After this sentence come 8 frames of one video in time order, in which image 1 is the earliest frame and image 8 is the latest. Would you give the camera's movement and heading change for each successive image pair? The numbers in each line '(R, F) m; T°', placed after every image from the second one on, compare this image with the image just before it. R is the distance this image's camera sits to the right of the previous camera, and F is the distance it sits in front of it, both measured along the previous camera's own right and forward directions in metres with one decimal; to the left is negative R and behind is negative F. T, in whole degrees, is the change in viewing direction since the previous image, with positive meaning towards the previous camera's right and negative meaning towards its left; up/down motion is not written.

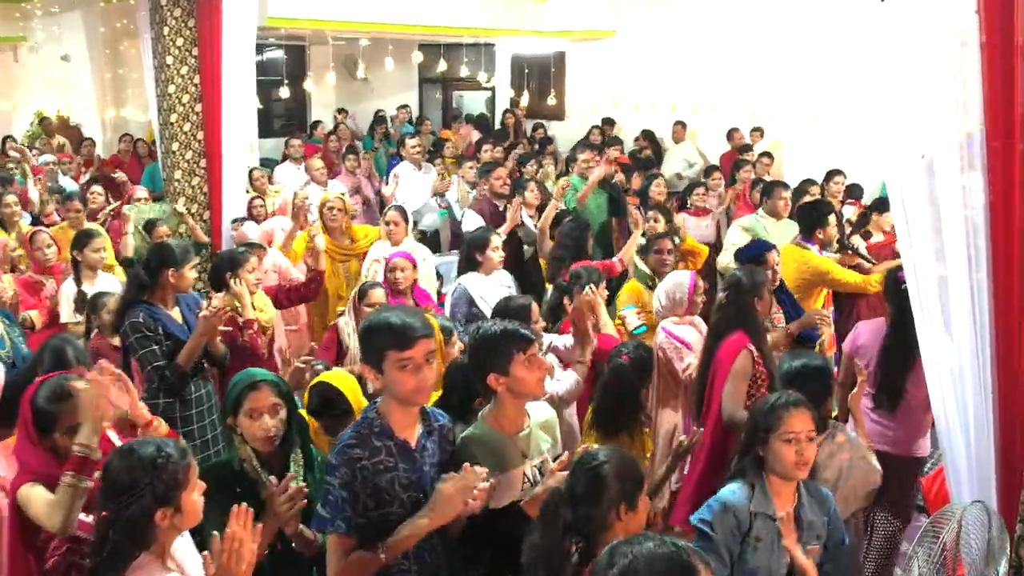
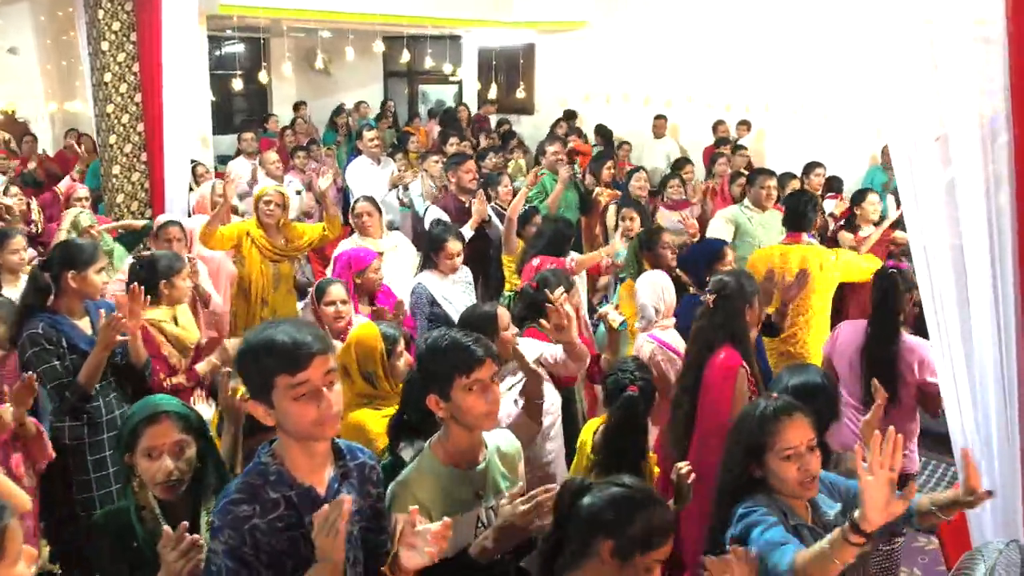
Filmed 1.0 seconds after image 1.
(0.0, +0.4) m; +2°
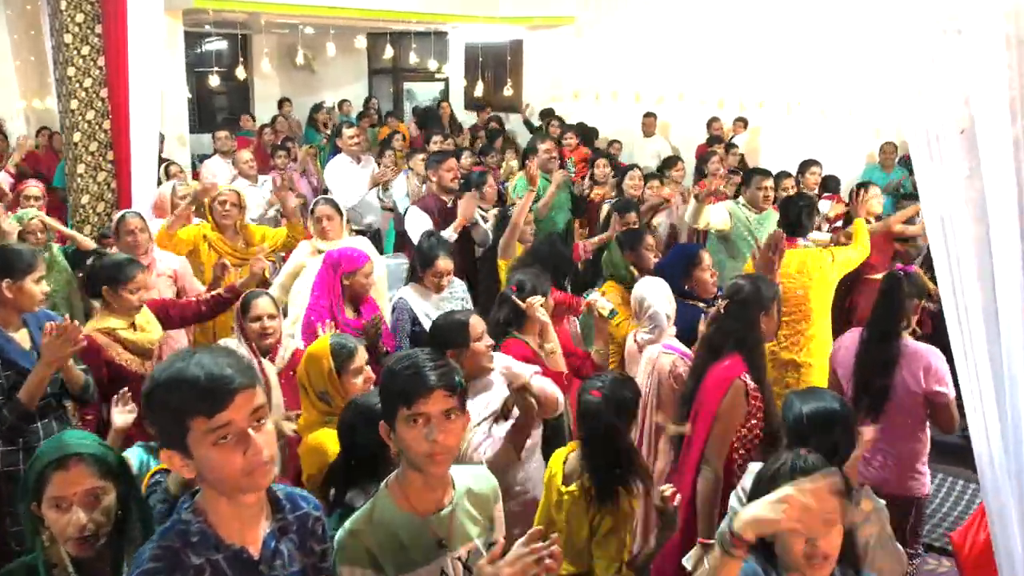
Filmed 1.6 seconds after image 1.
(0.0, +0.3) m; +1°
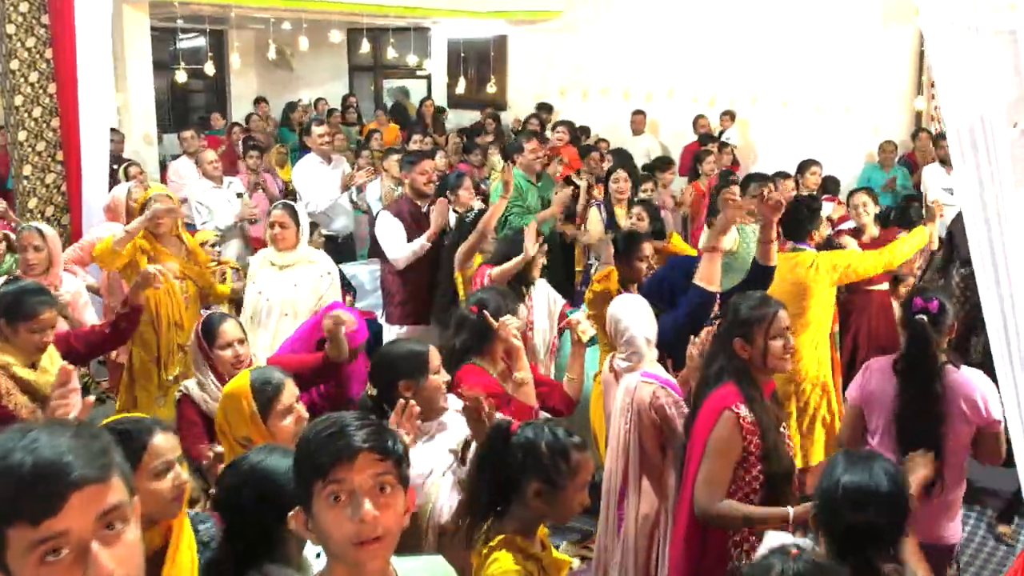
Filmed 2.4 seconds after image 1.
(0.0, +0.4) m; +1°
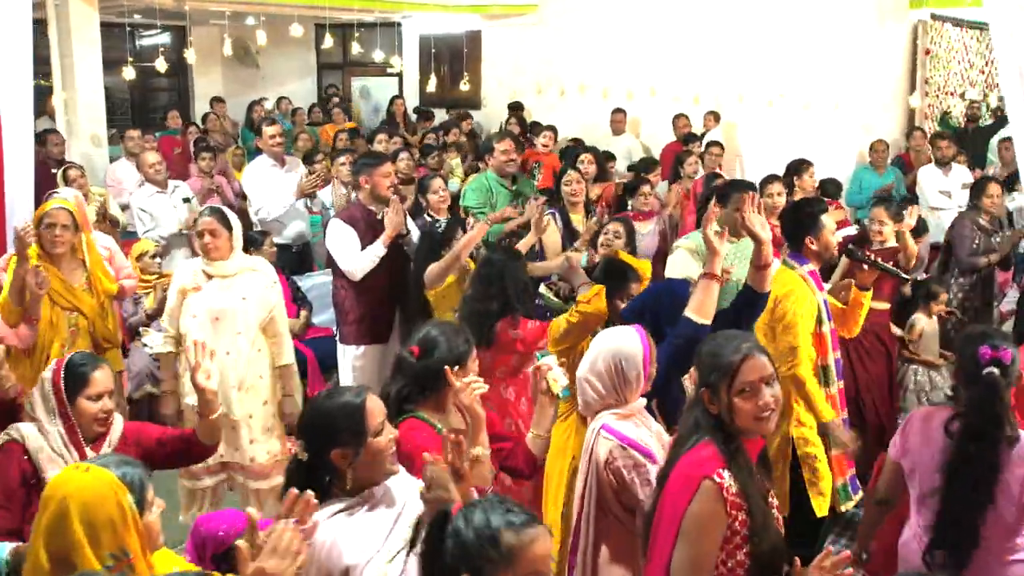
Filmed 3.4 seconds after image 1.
(+0.1, +0.4) m; +1°
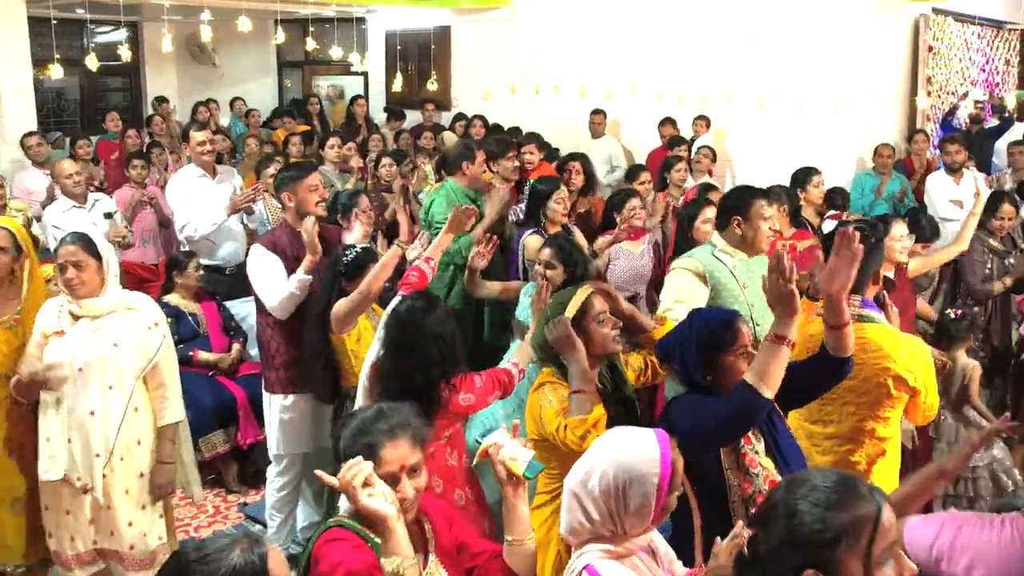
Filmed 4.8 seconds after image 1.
(+0.1, +0.6) m; +1°
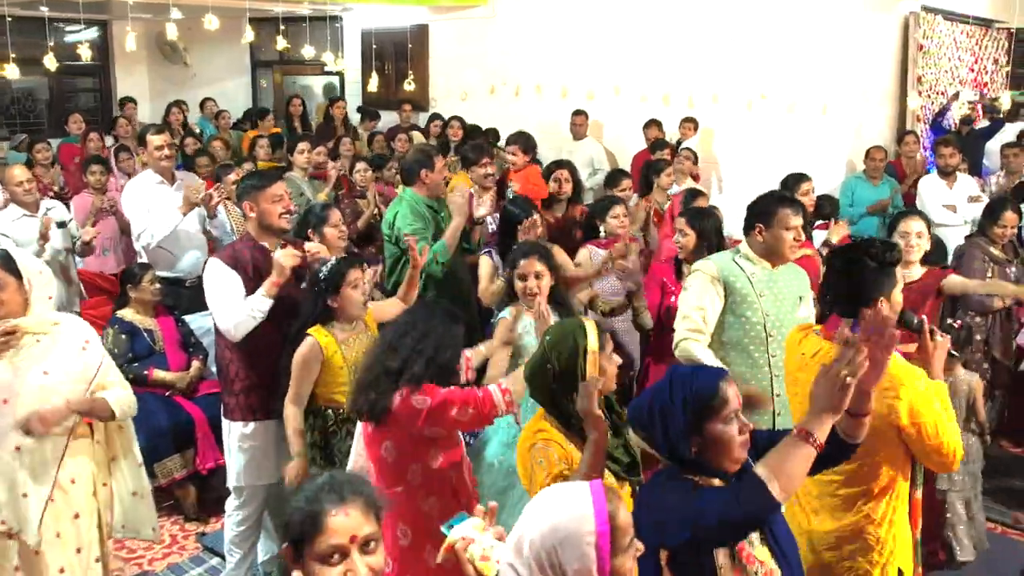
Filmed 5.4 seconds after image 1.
(0.0, +0.2) m; +1°
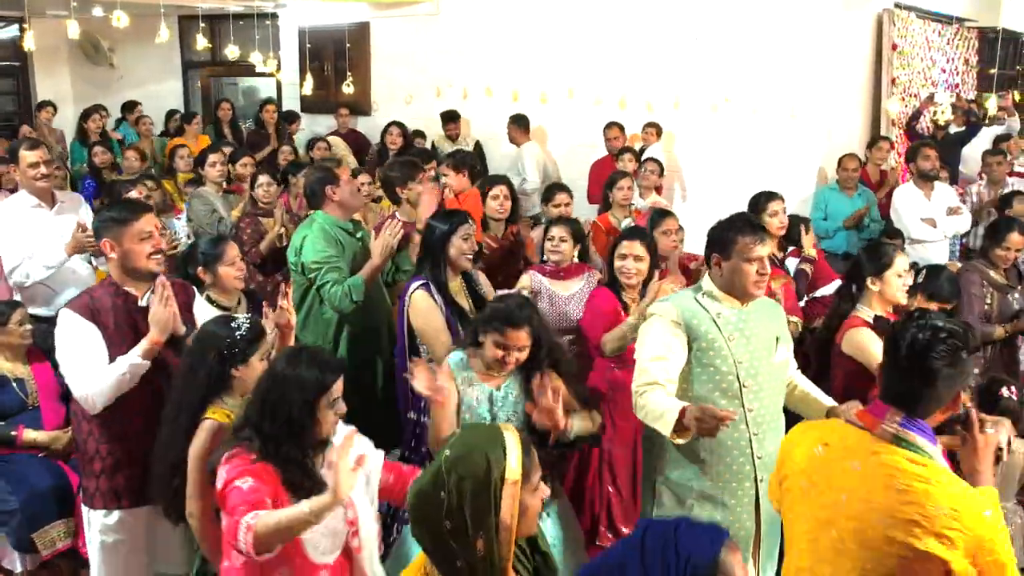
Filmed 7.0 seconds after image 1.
(+0.1, +0.6) m; +2°
